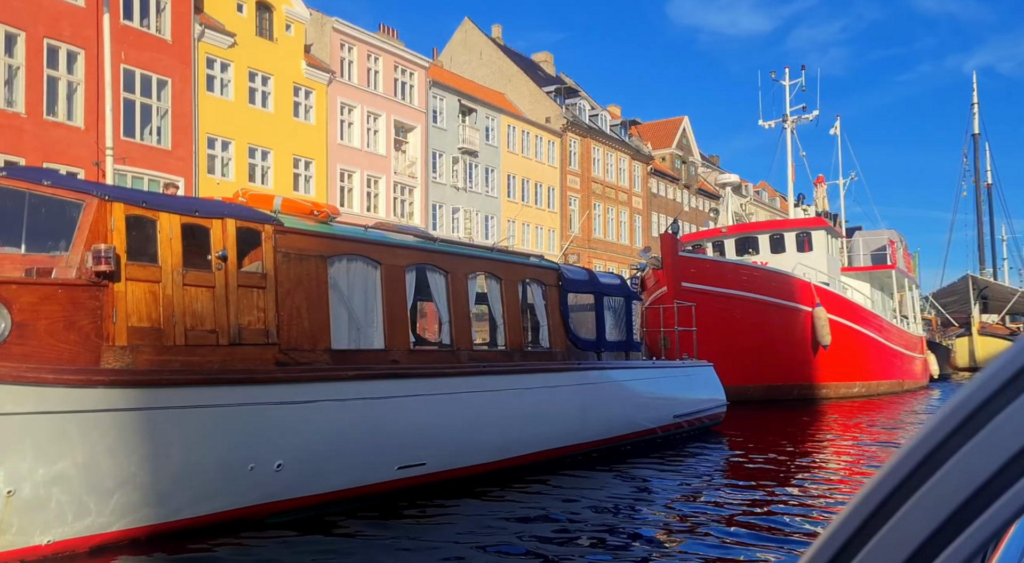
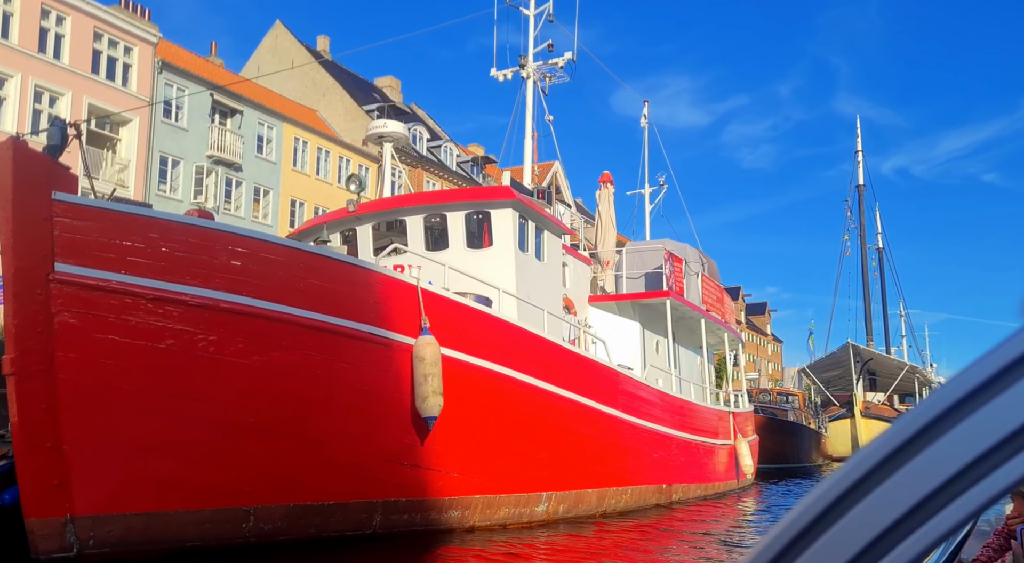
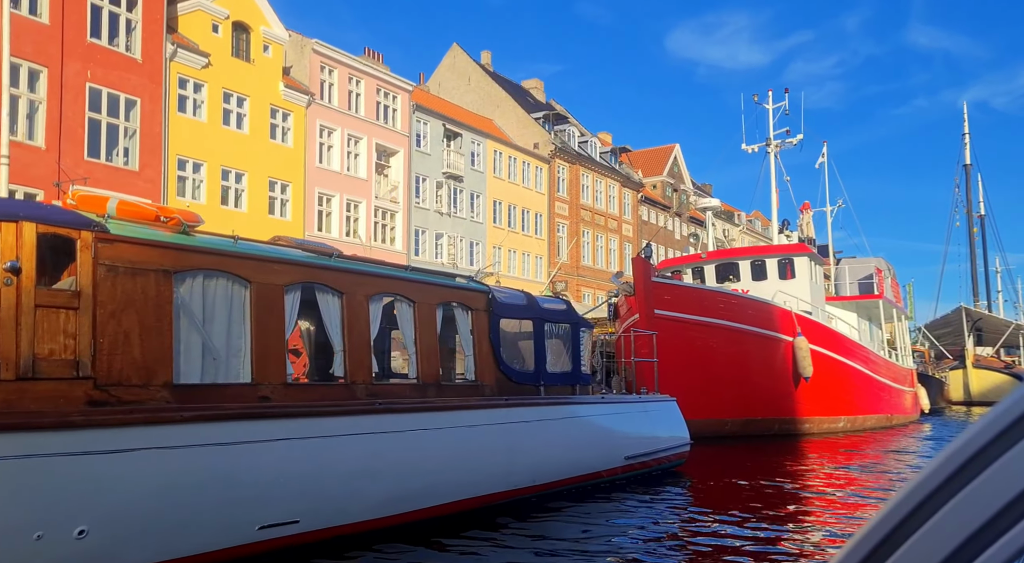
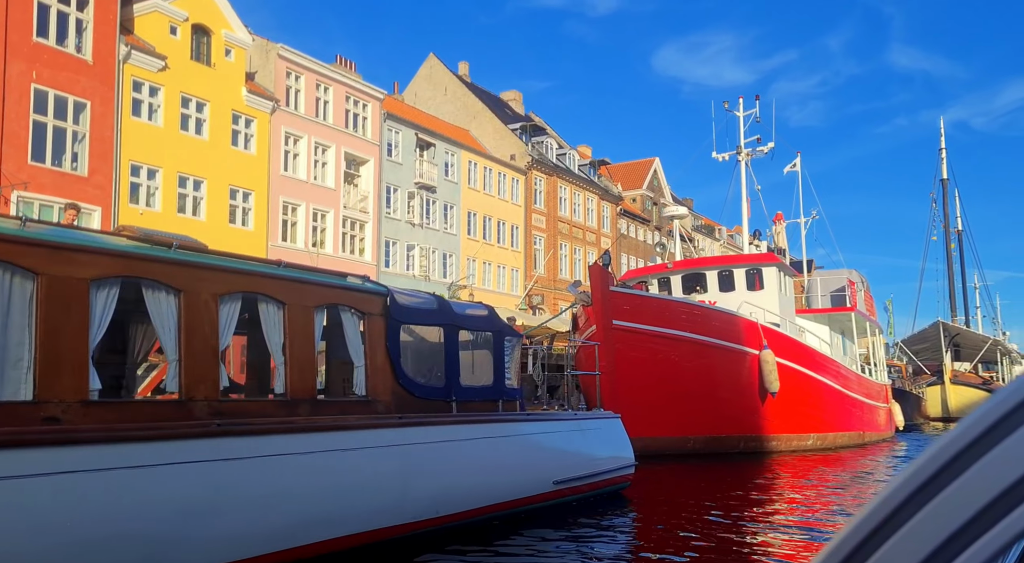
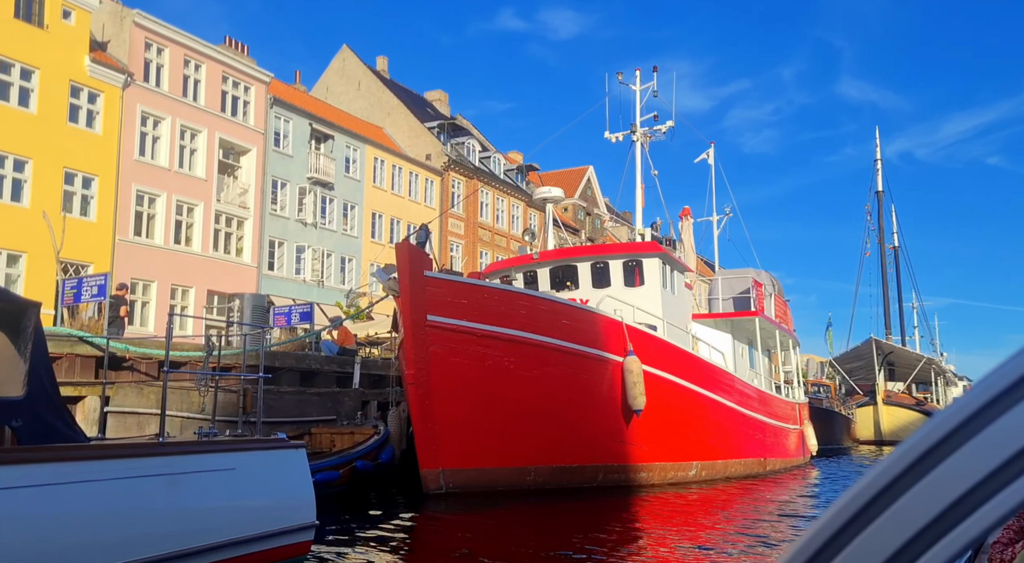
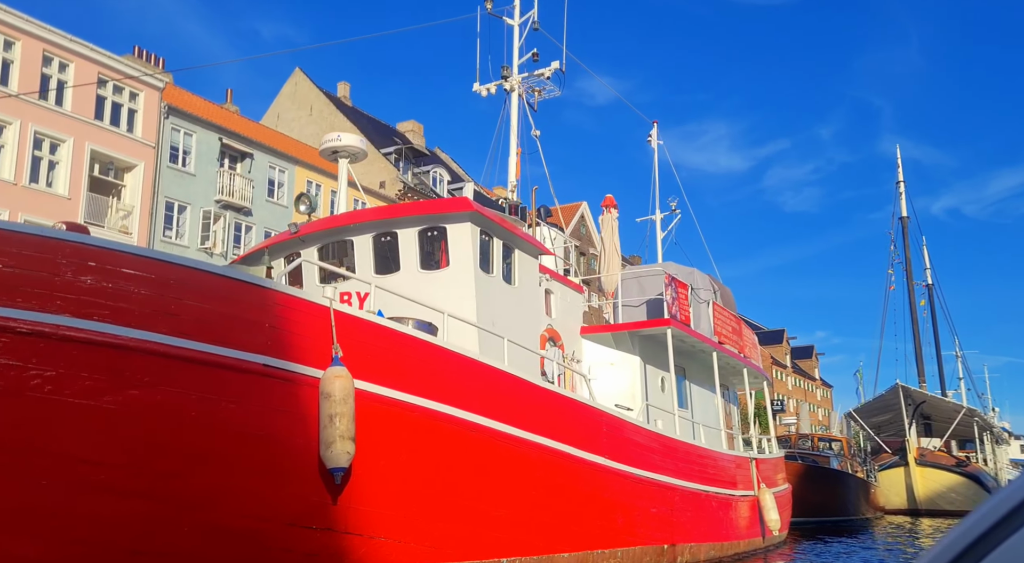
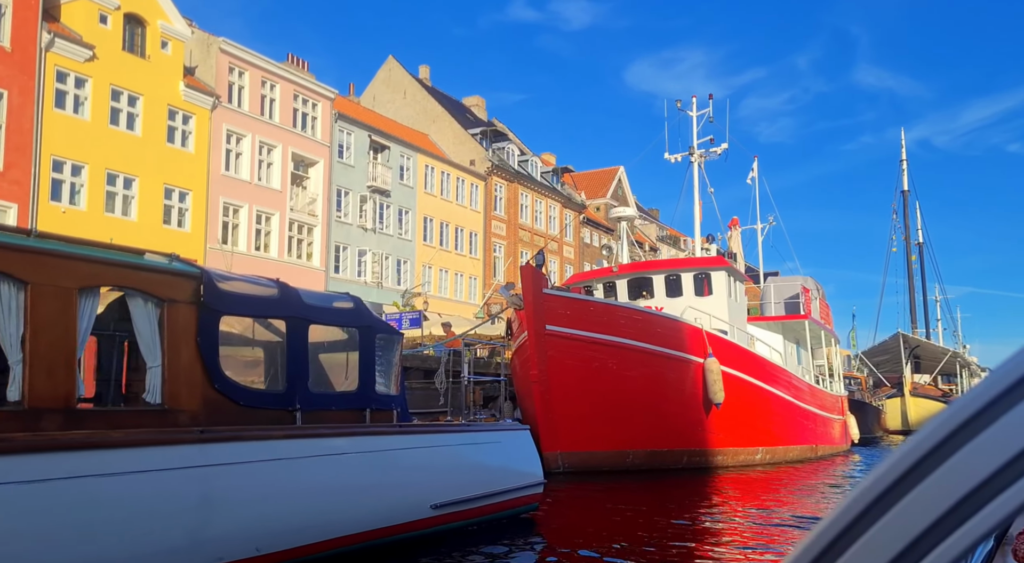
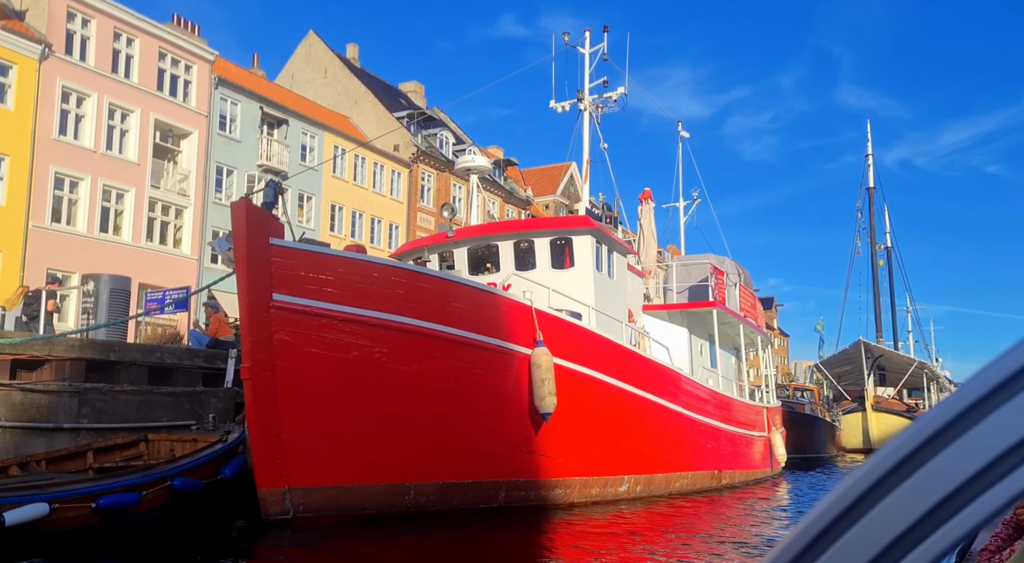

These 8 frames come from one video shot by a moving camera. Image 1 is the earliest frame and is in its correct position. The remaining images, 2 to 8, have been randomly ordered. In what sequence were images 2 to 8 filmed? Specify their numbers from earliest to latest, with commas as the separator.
3, 4, 7, 5, 8, 2, 6
